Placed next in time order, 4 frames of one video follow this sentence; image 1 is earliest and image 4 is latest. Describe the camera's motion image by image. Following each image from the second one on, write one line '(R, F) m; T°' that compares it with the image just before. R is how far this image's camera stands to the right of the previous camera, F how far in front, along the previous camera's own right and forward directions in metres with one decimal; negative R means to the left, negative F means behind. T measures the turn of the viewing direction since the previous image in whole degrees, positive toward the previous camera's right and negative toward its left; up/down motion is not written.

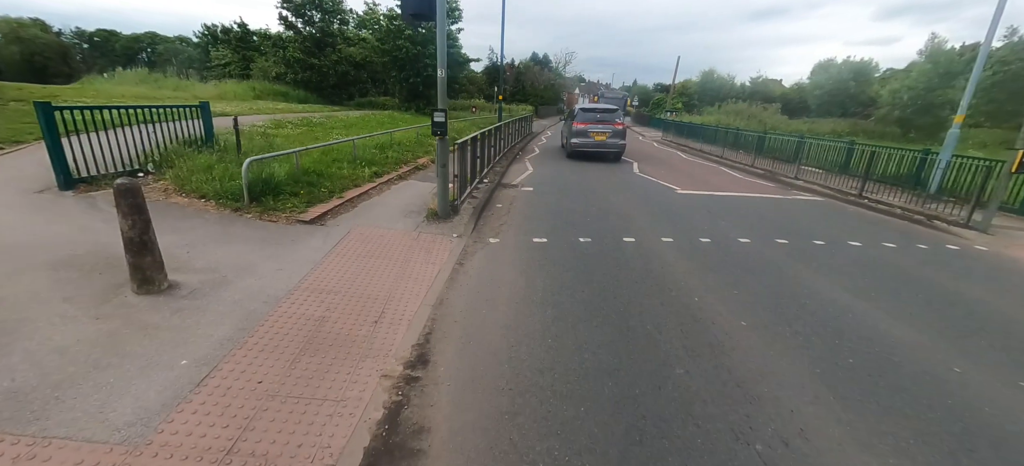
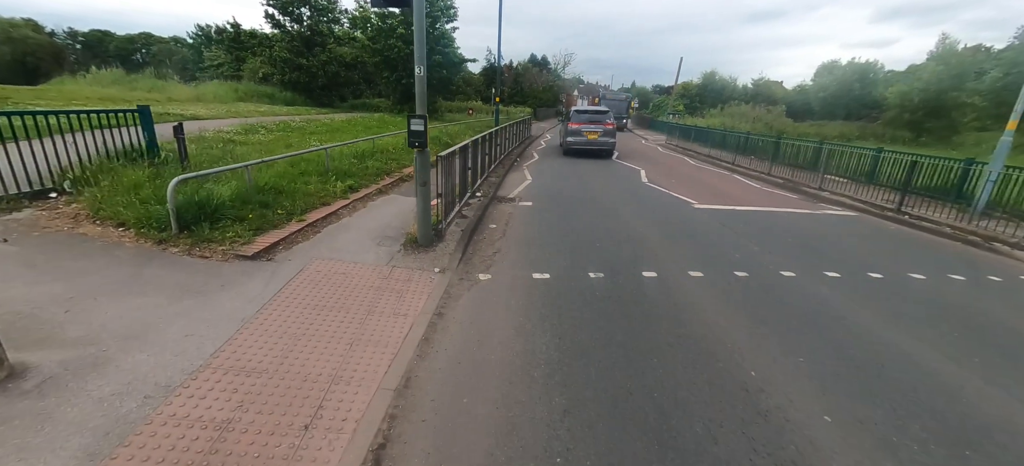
(0.0, +1.1) m; 0°
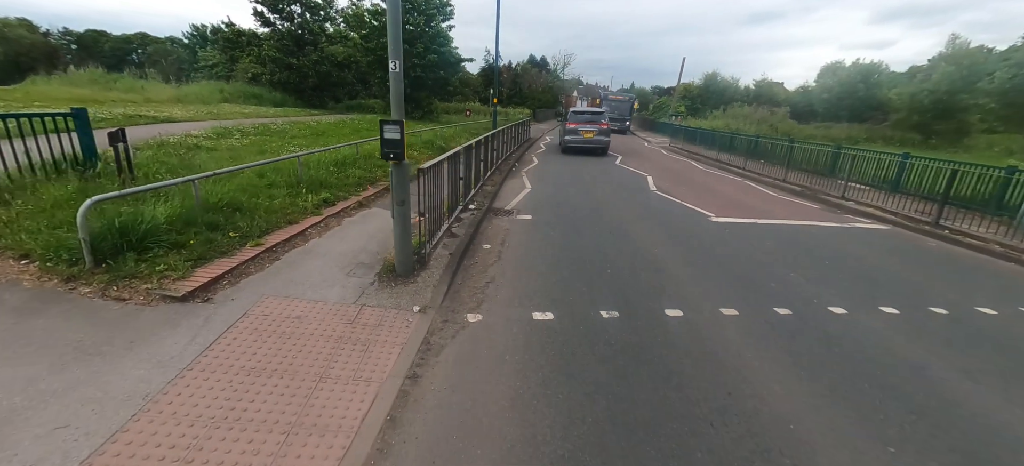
(0.0, +0.9) m; 0°
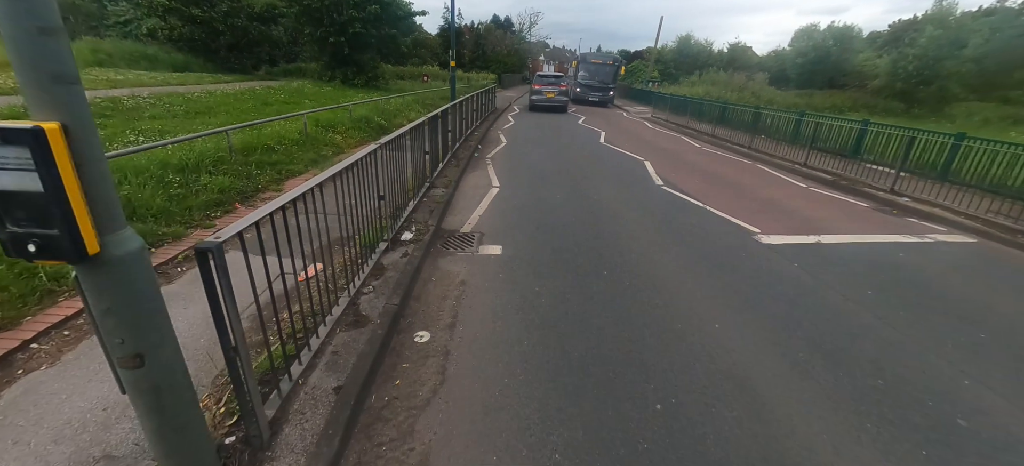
(+0.1, +2.7) m; +4°
